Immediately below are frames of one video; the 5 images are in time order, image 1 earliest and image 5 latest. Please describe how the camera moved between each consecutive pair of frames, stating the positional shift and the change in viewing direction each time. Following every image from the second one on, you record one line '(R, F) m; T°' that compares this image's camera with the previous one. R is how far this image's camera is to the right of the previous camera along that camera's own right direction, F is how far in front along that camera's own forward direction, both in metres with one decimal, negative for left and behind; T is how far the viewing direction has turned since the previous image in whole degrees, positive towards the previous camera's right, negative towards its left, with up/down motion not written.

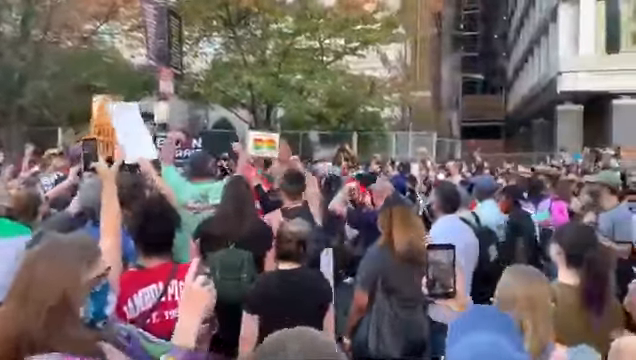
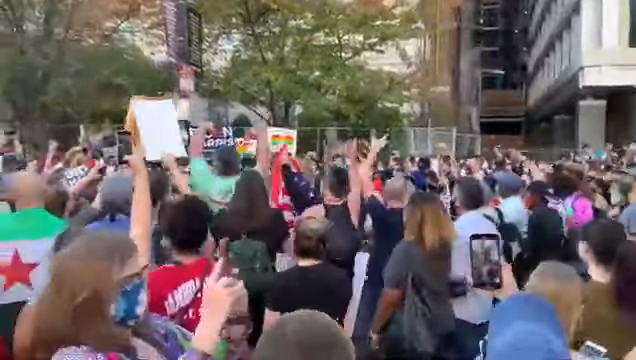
(-0.1, 0.0) m; -2°
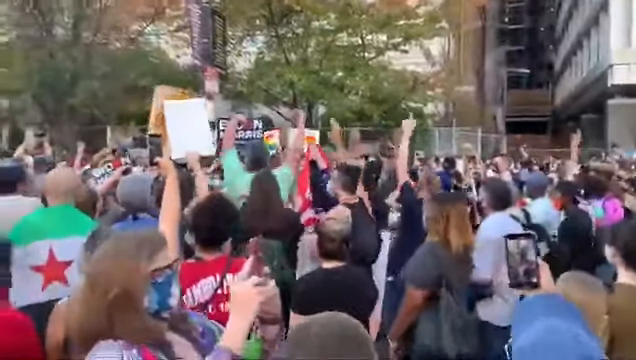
(0.0, 0.0) m; -2°
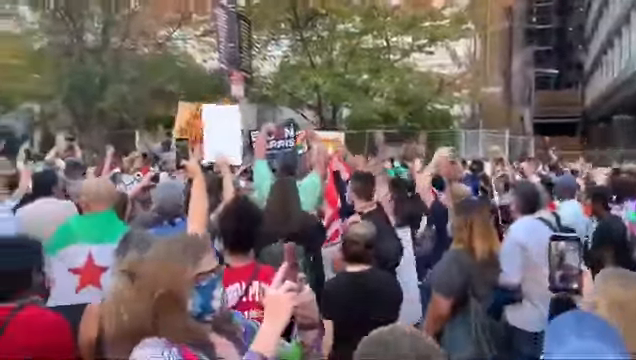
(0.0, -0.1) m; -3°
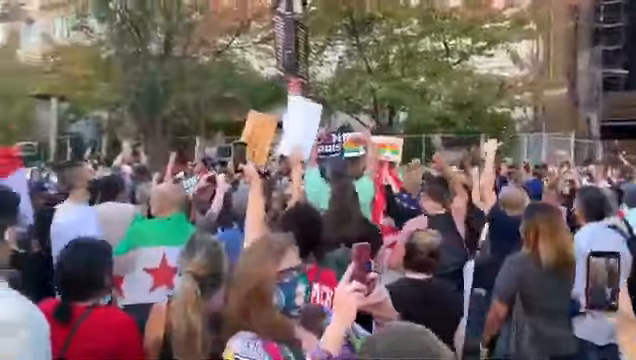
(0.0, -0.1) m; -6°
